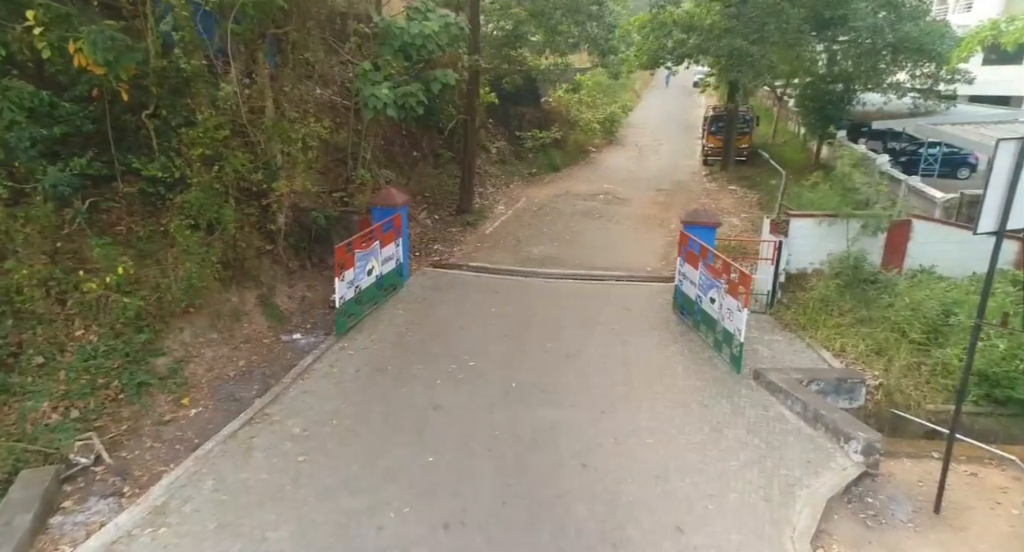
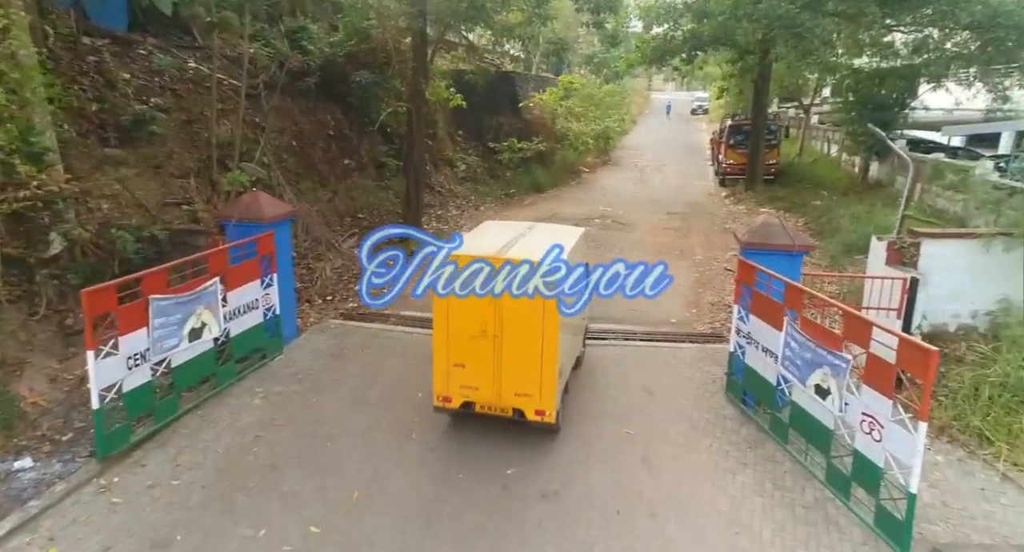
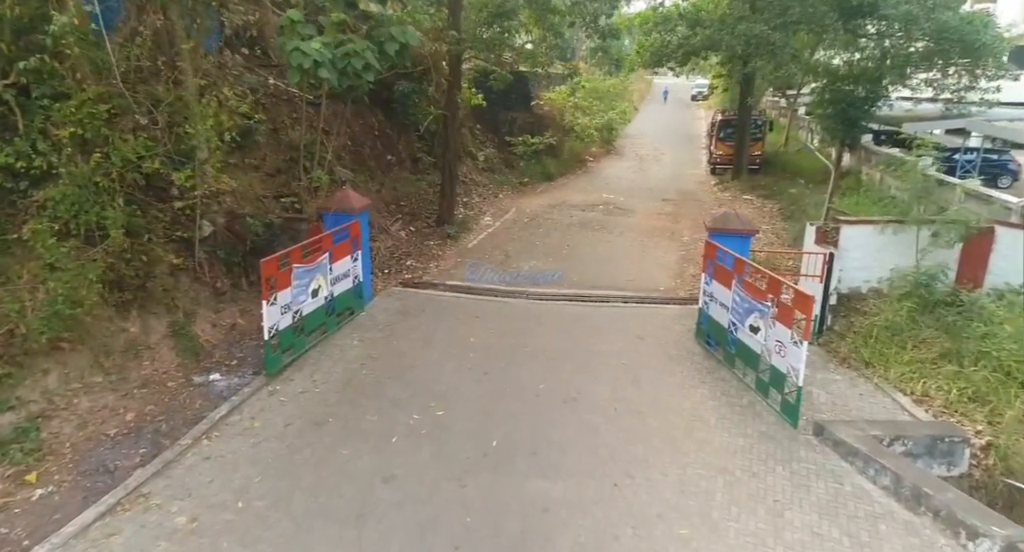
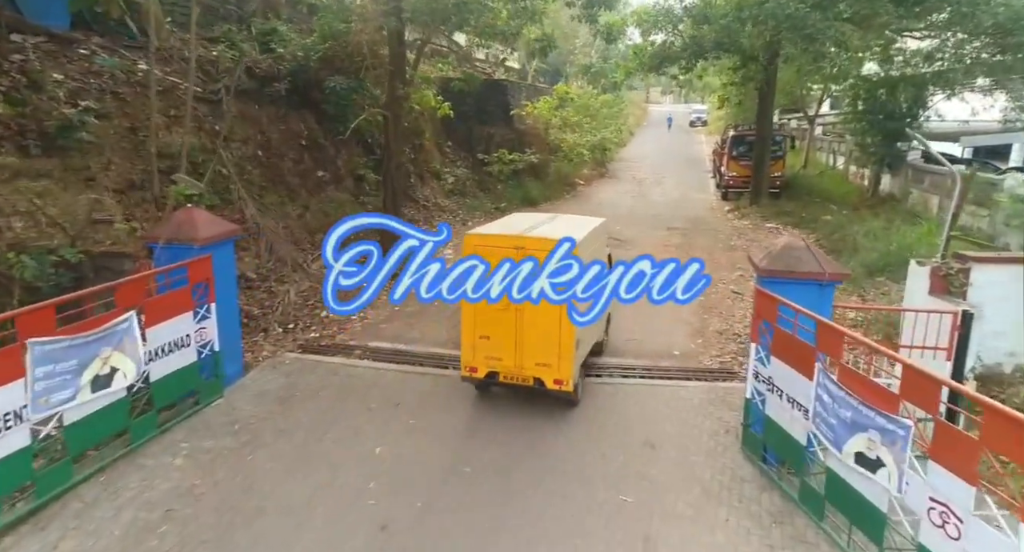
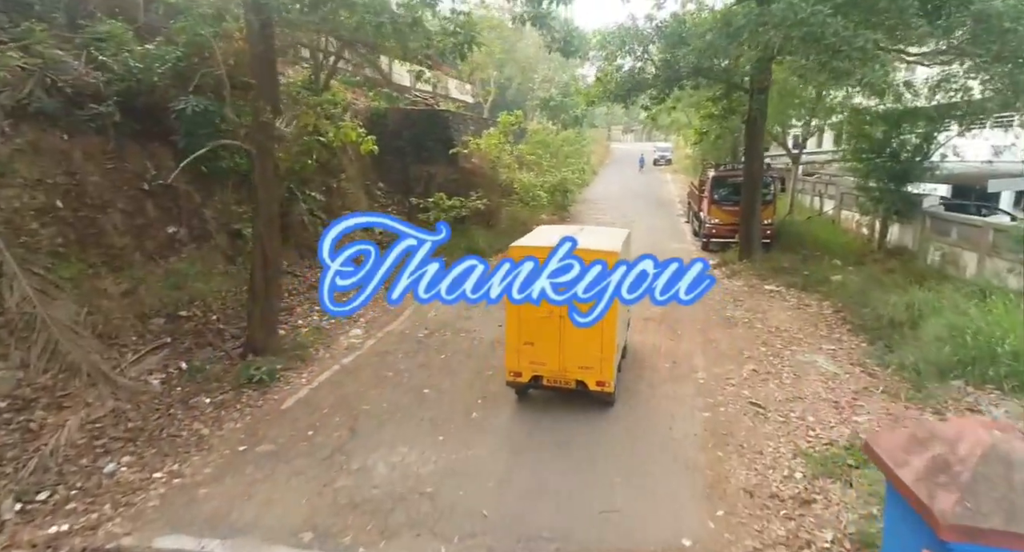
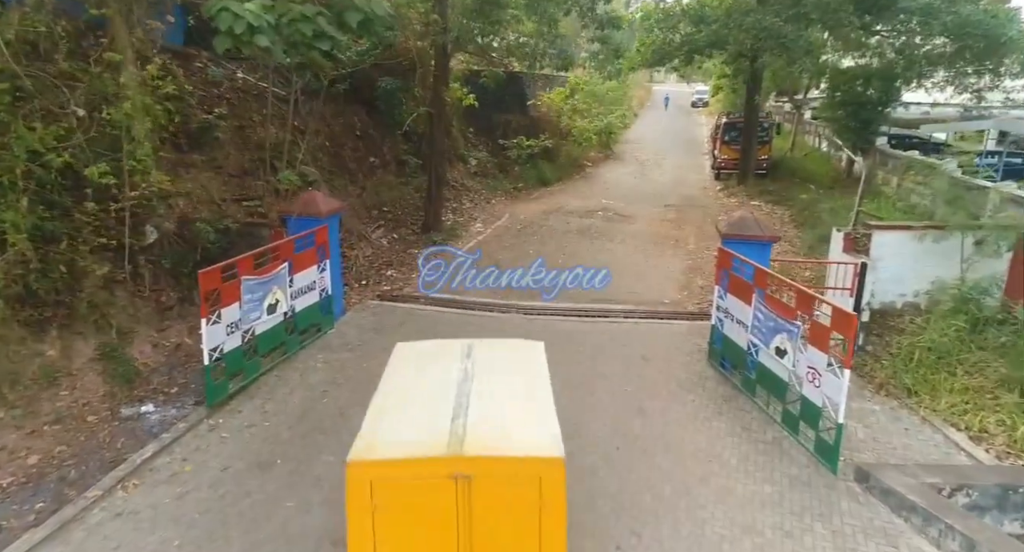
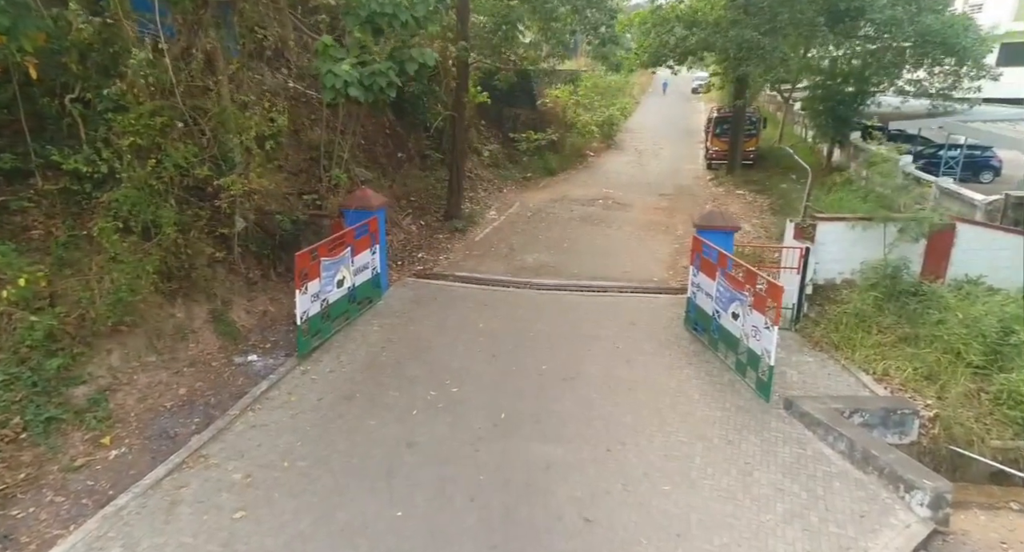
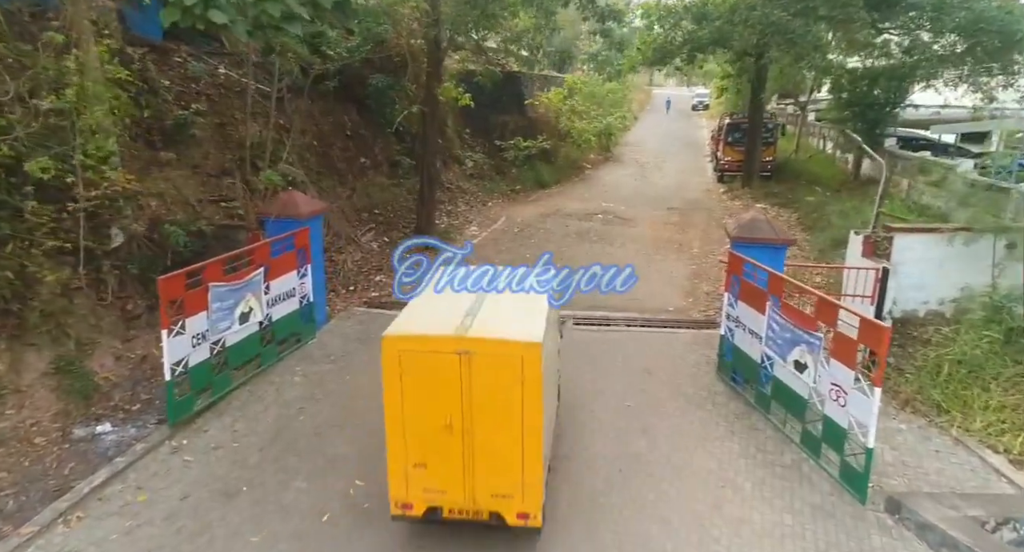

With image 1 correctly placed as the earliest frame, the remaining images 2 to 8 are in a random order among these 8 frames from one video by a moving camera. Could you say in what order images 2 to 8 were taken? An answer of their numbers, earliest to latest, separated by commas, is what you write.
7, 3, 6, 8, 2, 4, 5
